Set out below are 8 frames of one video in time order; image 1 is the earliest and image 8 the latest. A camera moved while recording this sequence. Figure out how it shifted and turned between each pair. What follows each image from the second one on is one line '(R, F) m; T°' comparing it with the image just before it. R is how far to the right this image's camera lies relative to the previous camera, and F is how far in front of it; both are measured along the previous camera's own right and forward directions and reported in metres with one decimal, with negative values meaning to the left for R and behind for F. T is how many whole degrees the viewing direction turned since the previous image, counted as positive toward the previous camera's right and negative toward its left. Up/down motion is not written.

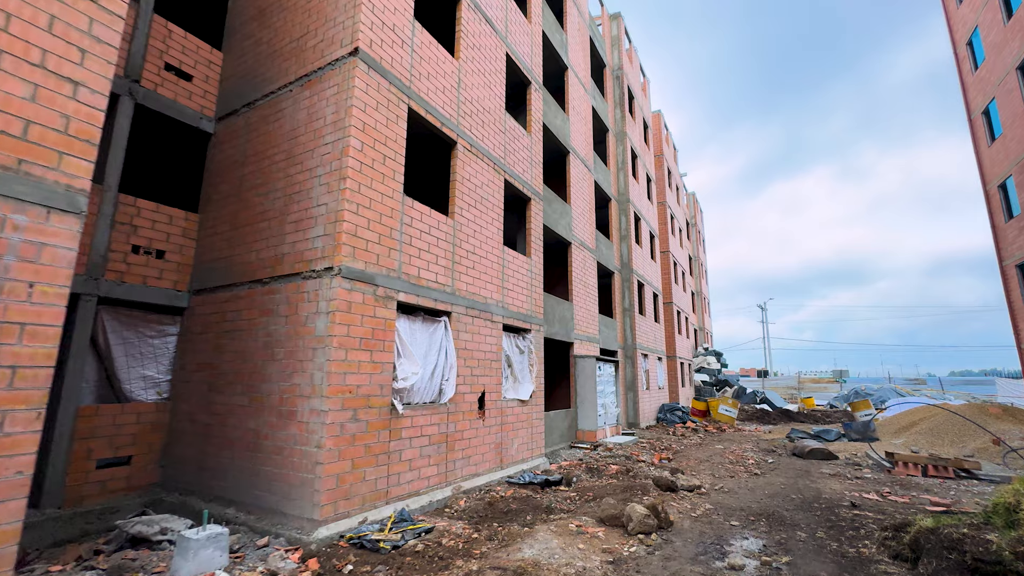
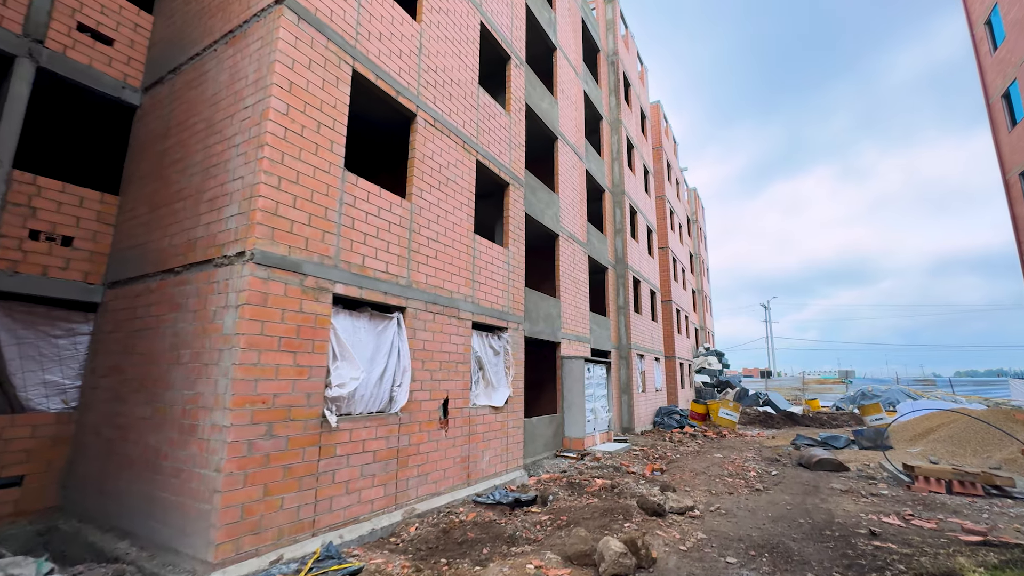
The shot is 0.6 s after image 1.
(+0.5, +0.8) m; 0°
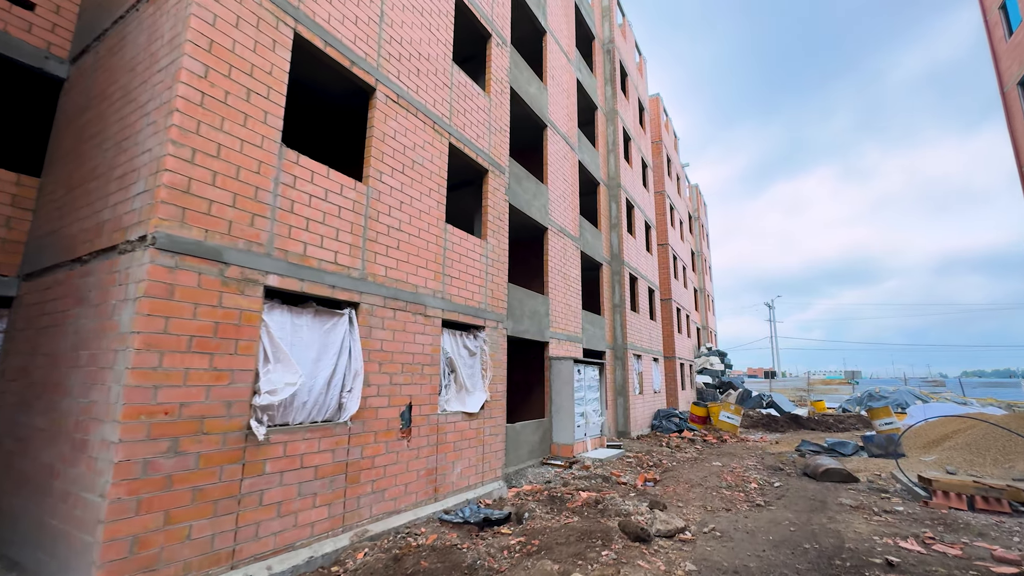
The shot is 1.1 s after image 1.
(+0.4, +0.6) m; 0°
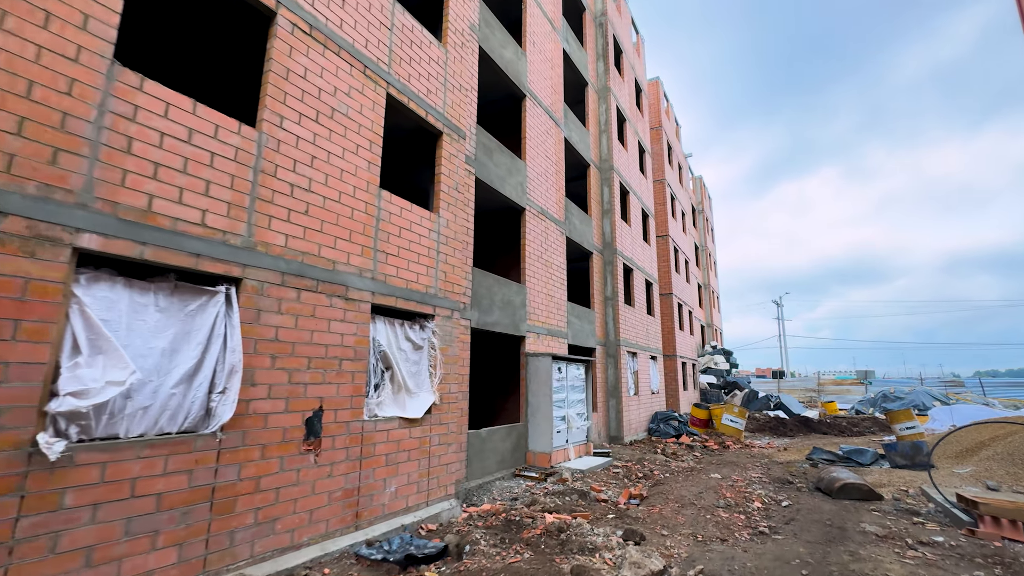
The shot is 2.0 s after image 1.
(+0.7, +1.1) m; -1°
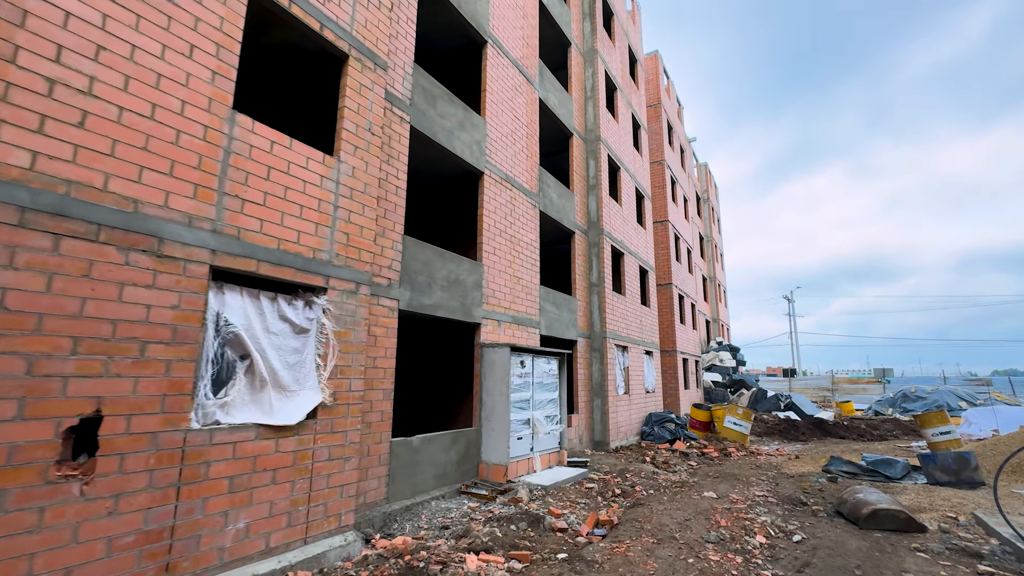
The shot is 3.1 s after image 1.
(+0.9, +1.5) m; -1°
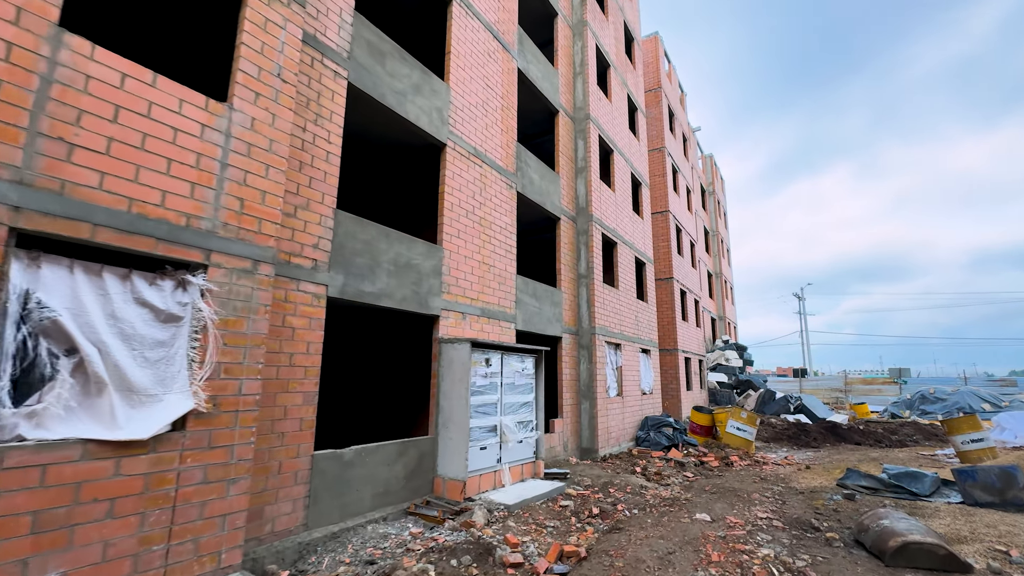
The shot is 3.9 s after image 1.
(+0.6, +1.0) m; -1°
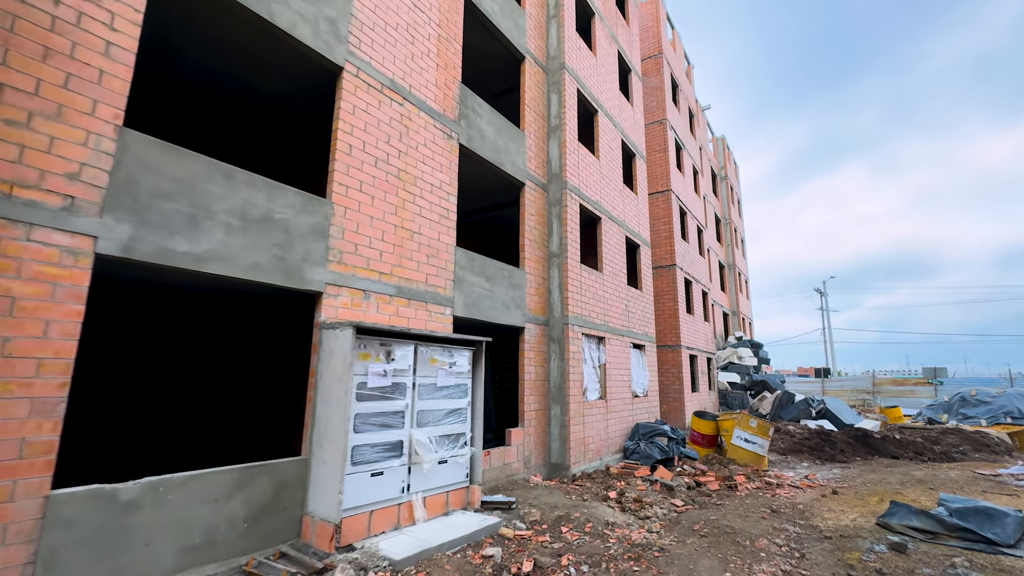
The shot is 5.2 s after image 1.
(+1.1, +1.7) m; -2°
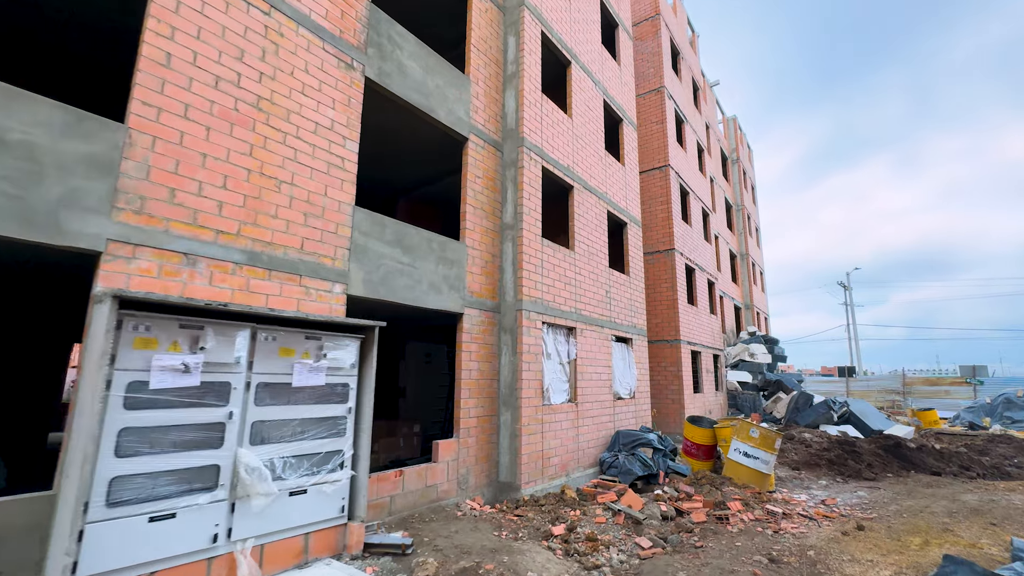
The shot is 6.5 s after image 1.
(+1.1, +1.5) m; -2°
